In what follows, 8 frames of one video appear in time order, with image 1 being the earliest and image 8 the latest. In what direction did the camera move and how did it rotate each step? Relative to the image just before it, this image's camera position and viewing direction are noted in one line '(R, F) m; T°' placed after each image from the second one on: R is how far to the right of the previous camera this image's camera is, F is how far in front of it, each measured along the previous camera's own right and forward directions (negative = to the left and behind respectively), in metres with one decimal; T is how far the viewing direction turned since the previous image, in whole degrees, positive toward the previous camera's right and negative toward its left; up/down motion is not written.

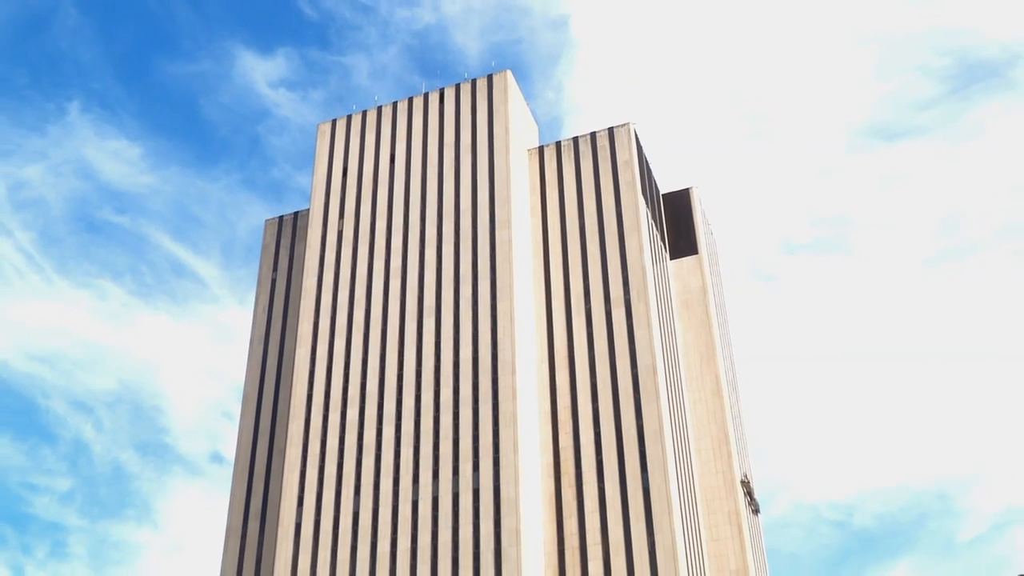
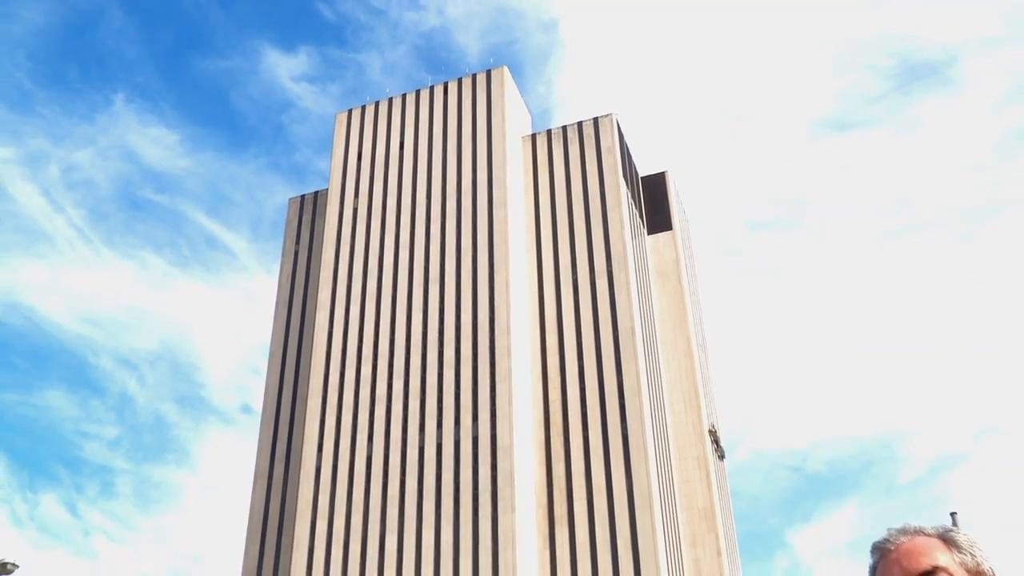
(+0.1, -2.3) m; 0°
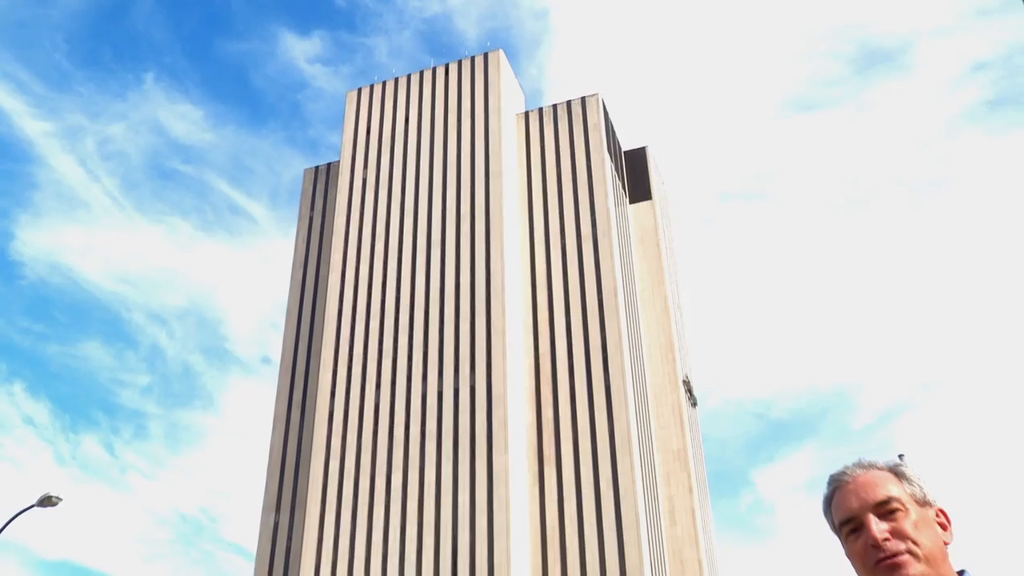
(0.0, -2.1) m; 0°
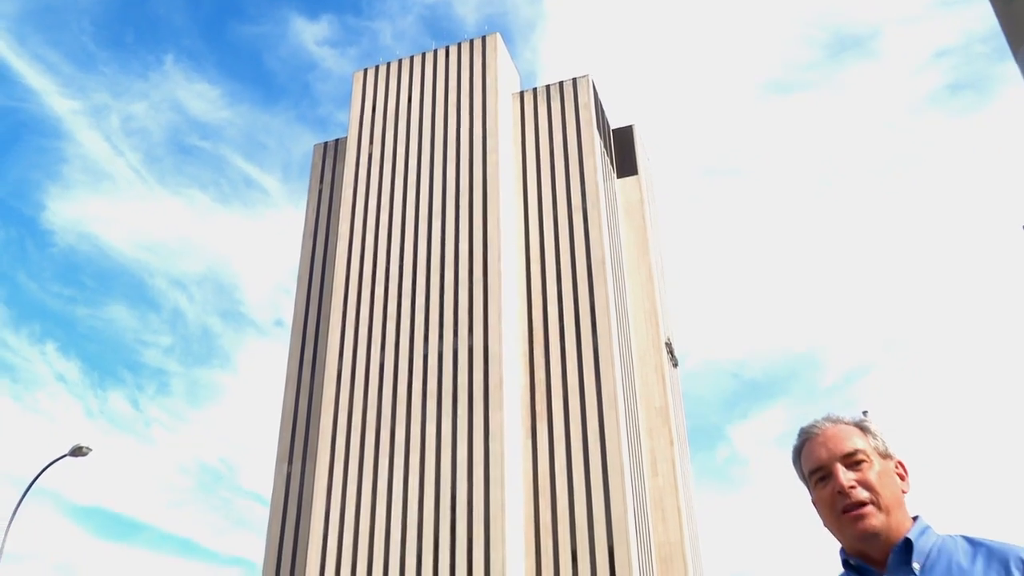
(+0.1, -1.7) m; 0°
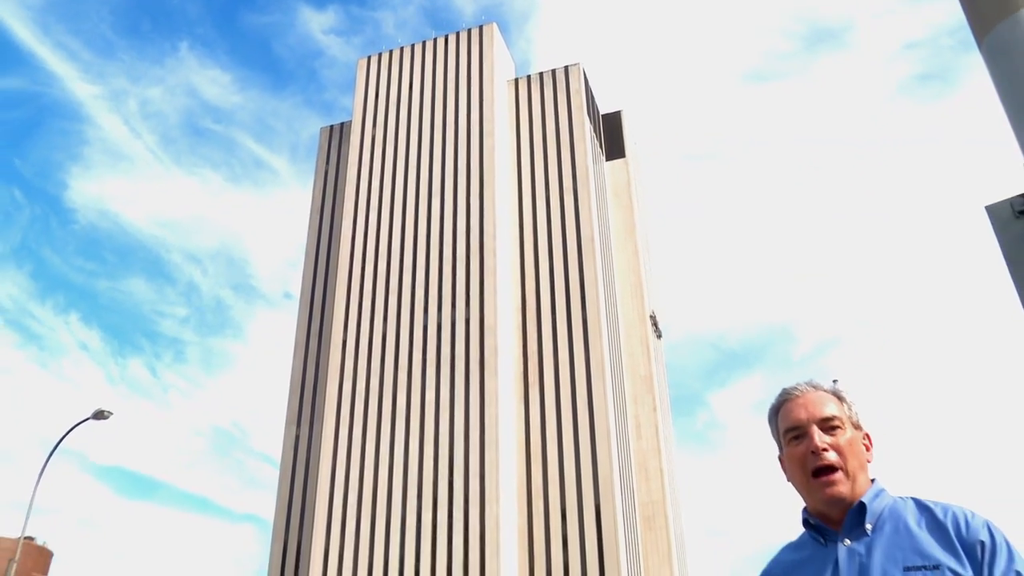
(+0.1, -1.6) m; 0°
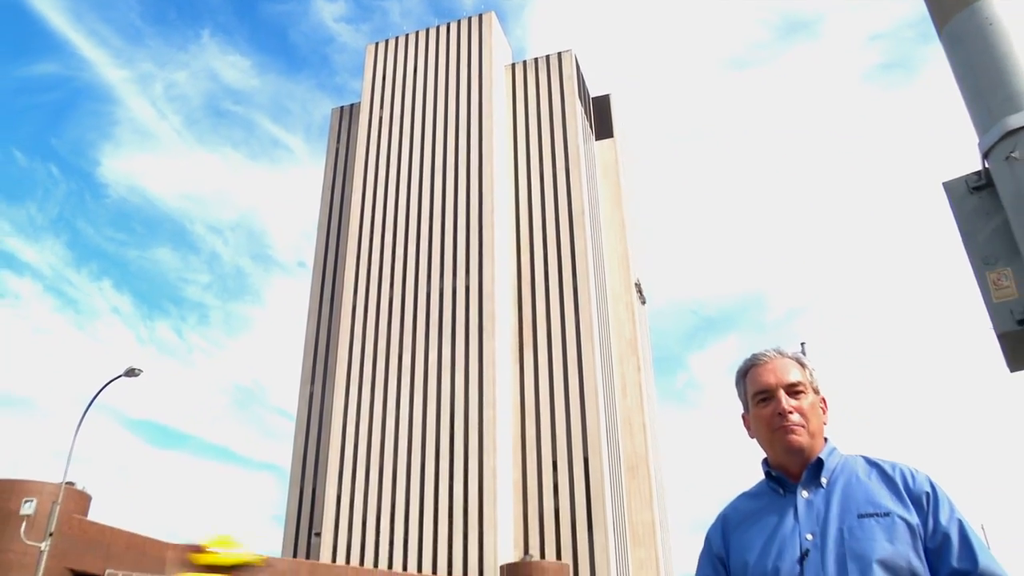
(+0.2, -2.3) m; 0°
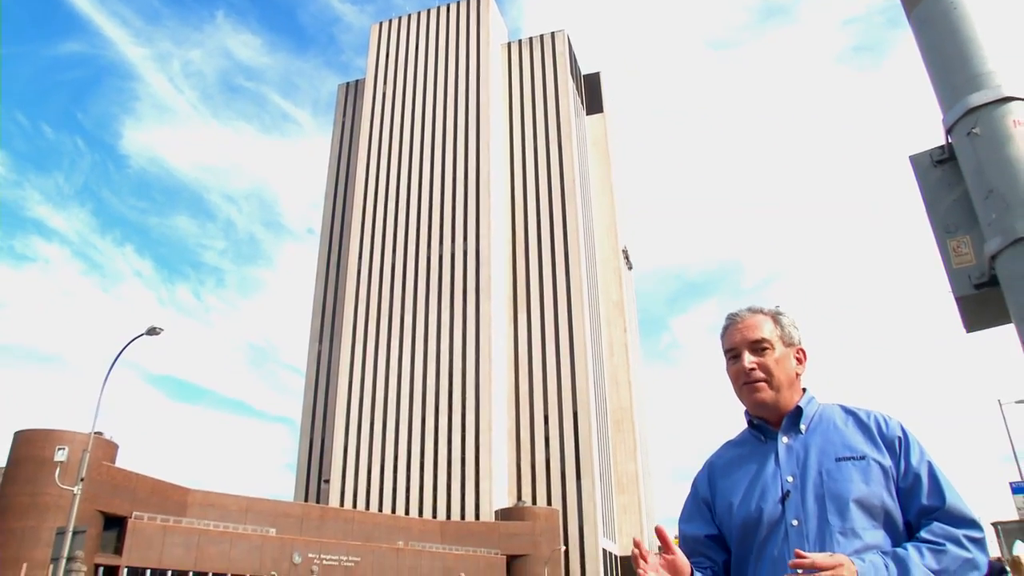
(+0.3, -2.0) m; 0°
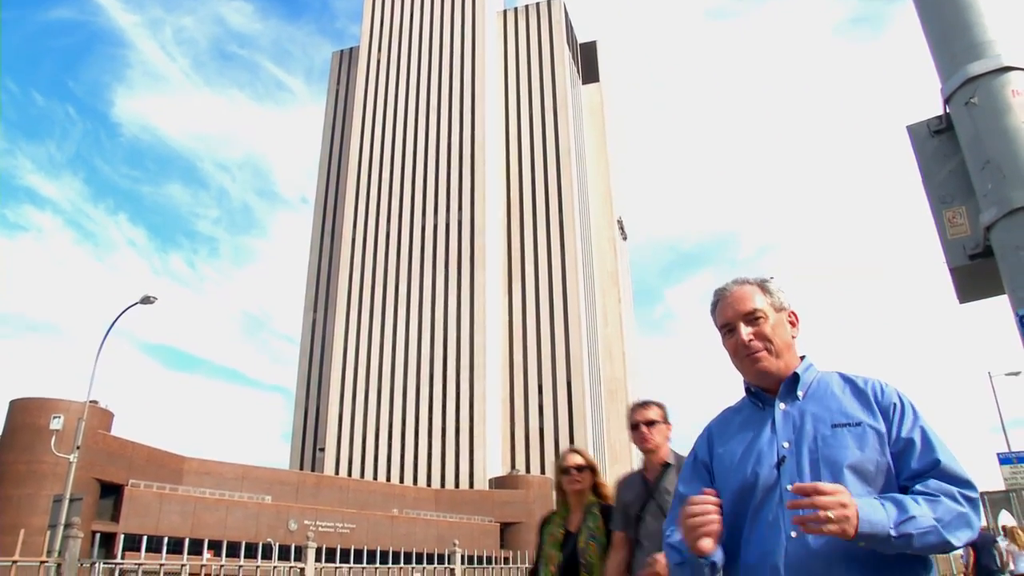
(0.0, 0.0) m; 0°
